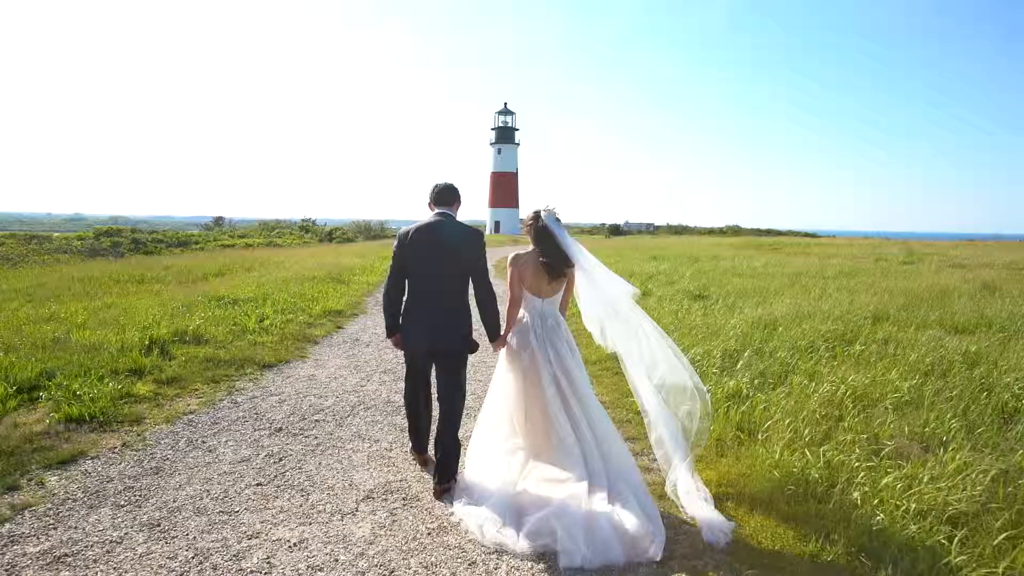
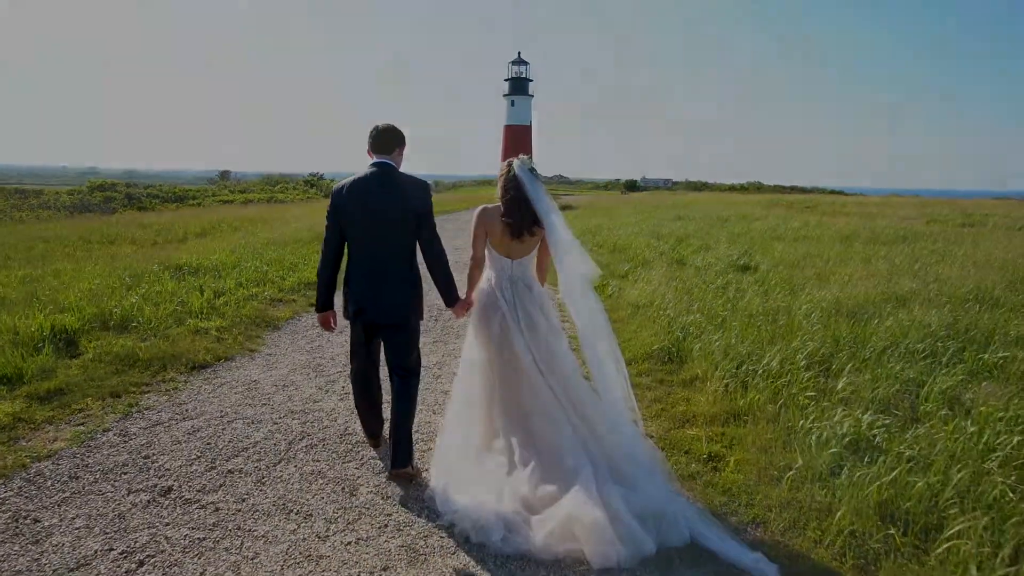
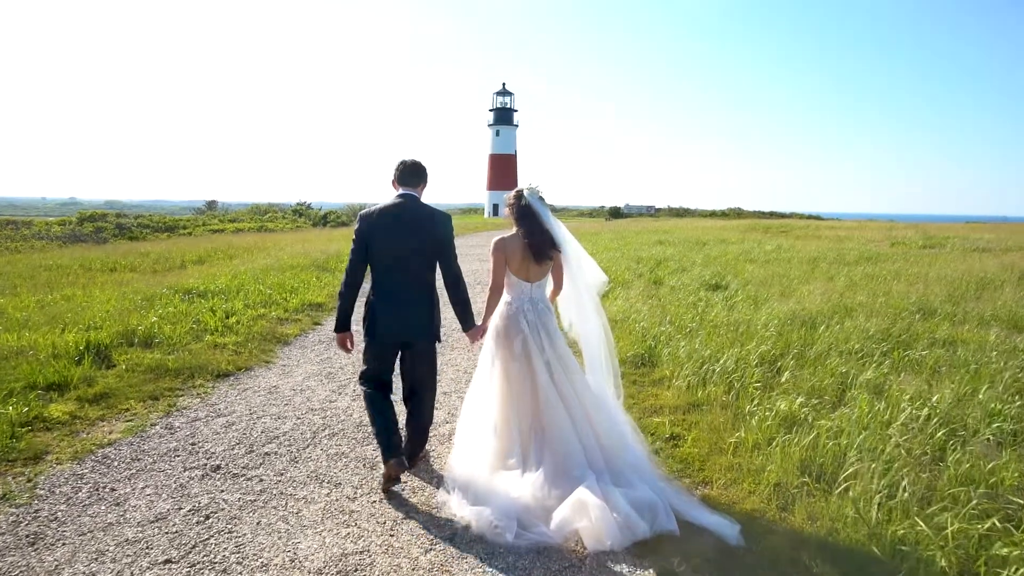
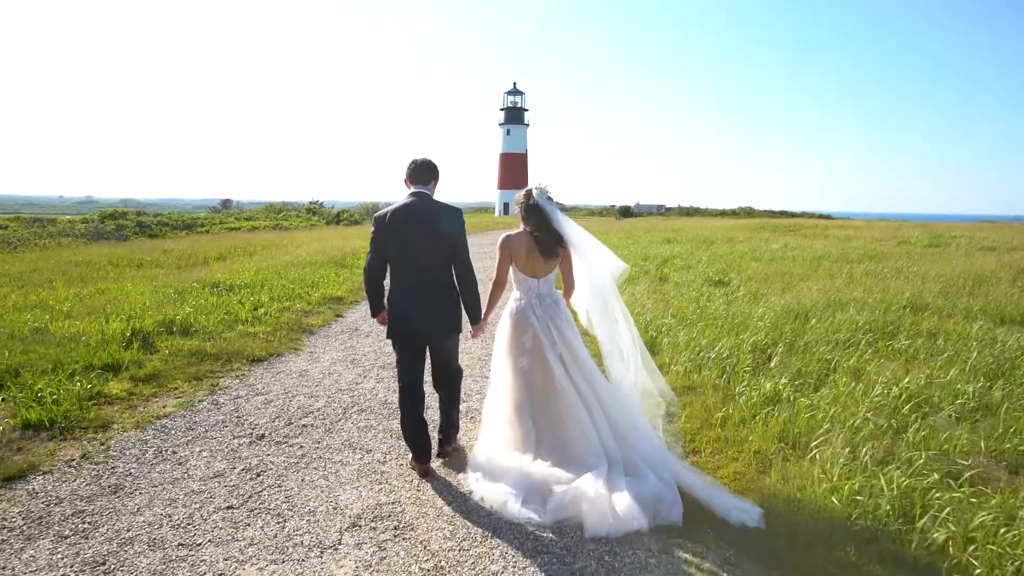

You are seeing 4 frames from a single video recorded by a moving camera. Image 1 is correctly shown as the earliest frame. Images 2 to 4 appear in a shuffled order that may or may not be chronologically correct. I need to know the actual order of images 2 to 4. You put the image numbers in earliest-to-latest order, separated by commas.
4, 3, 2
